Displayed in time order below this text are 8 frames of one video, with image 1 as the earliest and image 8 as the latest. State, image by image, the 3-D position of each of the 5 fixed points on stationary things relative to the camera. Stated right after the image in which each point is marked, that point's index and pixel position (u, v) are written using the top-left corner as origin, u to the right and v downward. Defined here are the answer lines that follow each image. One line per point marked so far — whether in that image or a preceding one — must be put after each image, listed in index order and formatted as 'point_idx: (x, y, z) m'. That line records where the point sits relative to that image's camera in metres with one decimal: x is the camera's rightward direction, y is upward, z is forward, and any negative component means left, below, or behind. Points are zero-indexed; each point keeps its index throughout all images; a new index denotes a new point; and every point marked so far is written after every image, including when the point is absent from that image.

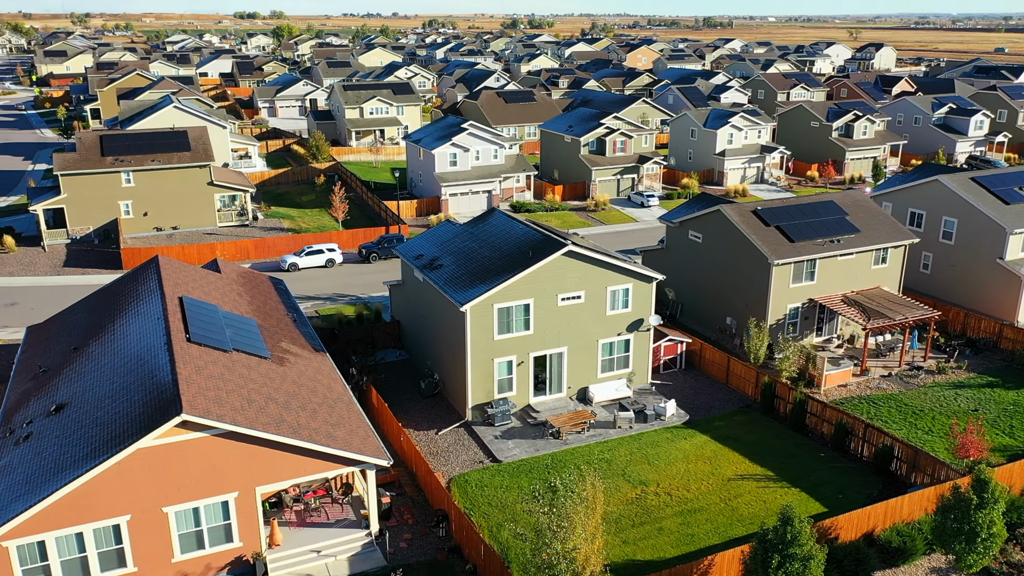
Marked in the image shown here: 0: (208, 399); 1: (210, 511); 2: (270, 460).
0: (-7.2, -2.6, +19.0) m
1: (-7.1, -5.3, +19.0) m
2: (-5.8, -4.1, +19.3) m
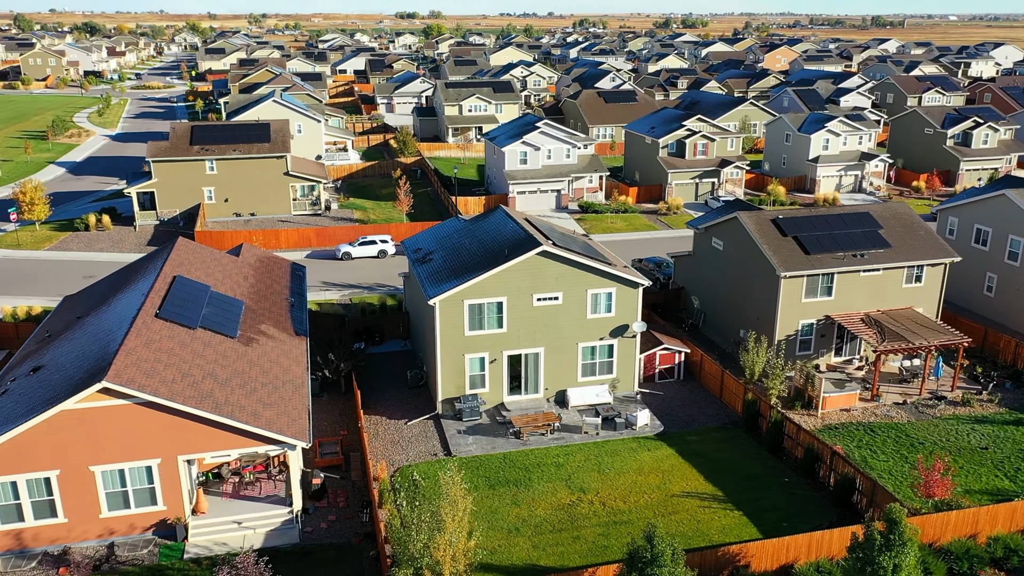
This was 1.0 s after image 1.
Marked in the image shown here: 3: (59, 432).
0: (-9.5, -2.1, +20.5) m
1: (-9.6, -4.7, +20.5) m
2: (-8.2, -3.7, +20.5) m
3: (-10.9, -3.5, +19.5) m
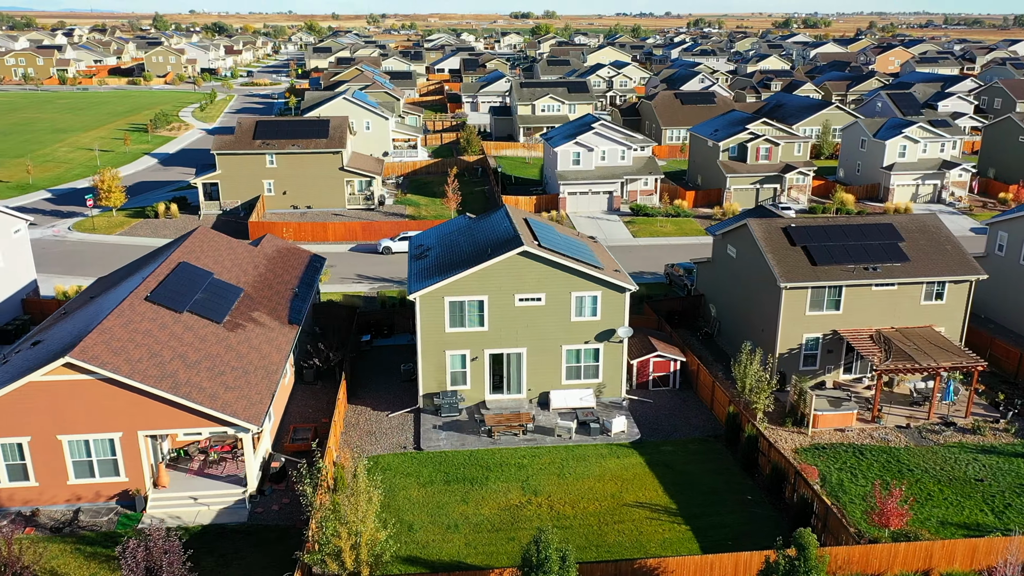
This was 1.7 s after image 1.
0: (-11.0, -1.6, +21.9) m
1: (-11.2, -4.3, +21.9) m
2: (-9.8, -3.3, +21.7) m
3: (-12.6, -3.0, +21.1) m
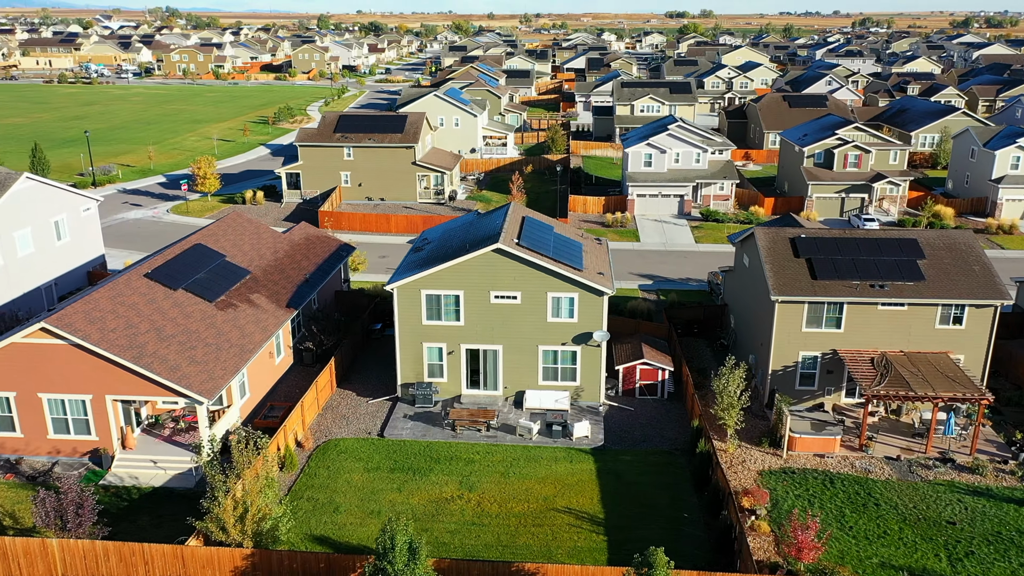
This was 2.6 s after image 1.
0: (-12.7, -0.9, +24.0) m
1: (-13.1, -3.5, +24.0) m
2: (-11.7, -2.6, +23.6) m
3: (-14.5, -2.1, +23.5) m
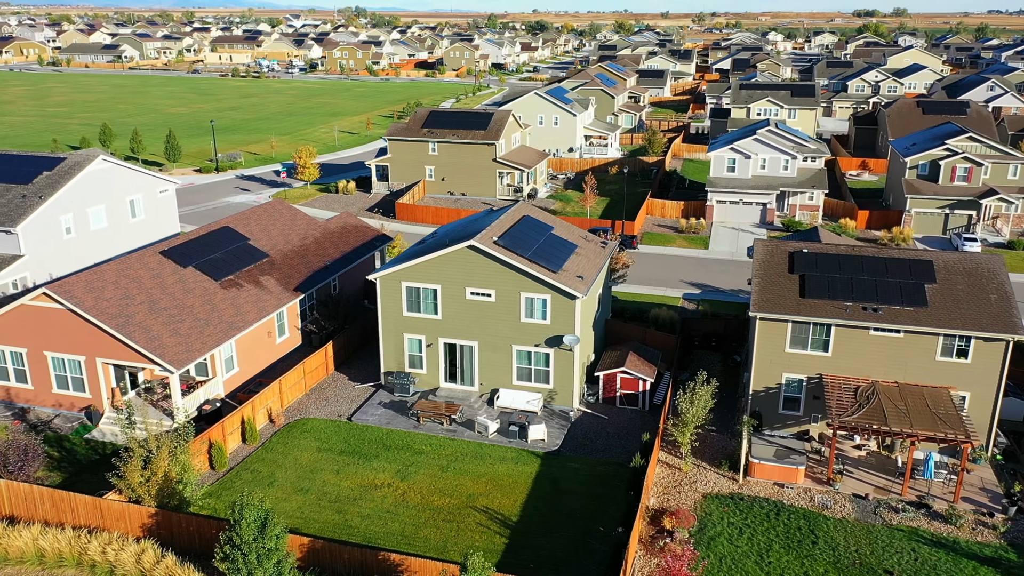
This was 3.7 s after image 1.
0: (-14.1, 0.0, +26.6) m
1: (-14.6, -2.6, +26.7) m
2: (-13.2, -1.7, +26.1) m
3: (-16.0, -1.1, +26.5) m
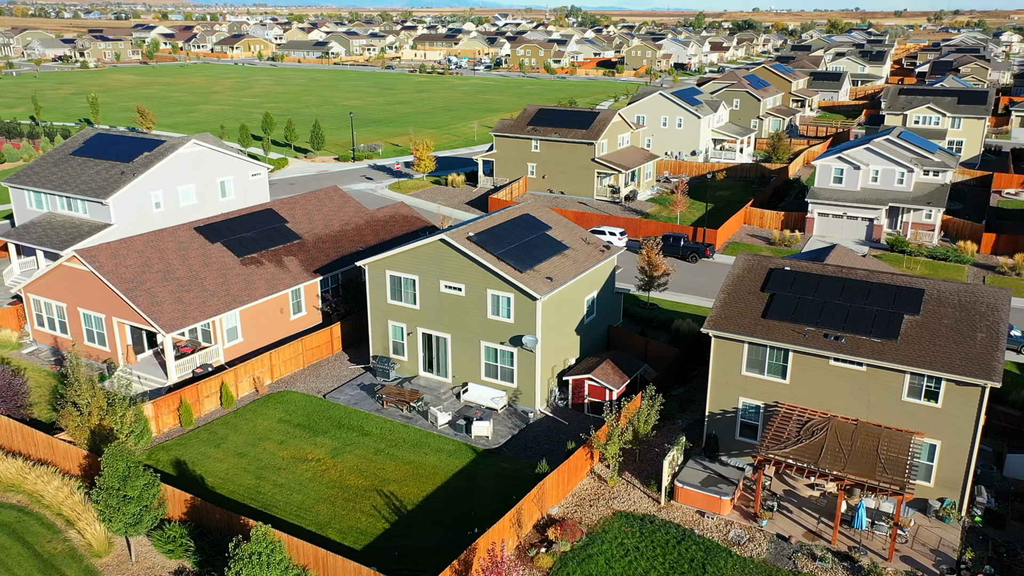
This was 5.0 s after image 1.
0: (-15.0, +1.3, +30.1) m
1: (-15.7, -1.3, +30.4) m
2: (-14.4, -0.5, +29.4) m
3: (-17.0, +0.3, +30.5) m
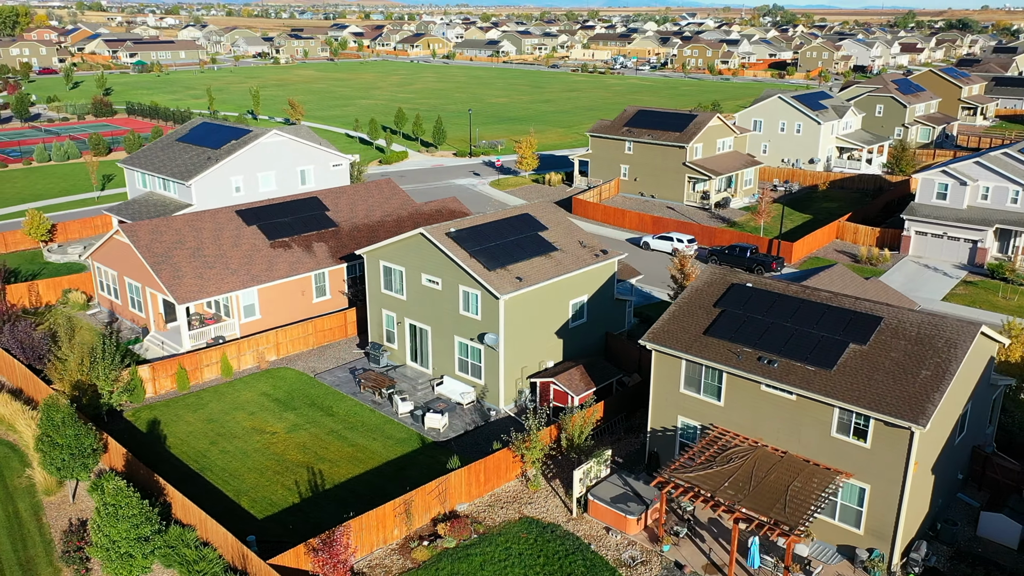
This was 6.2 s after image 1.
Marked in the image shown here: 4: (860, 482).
0: (-15.0, +2.4, +33.5) m
1: (-15.8, -0.1, +33.9) m
2: (-14.7, +0.5, +32.6) m
3: (-17.0, +1.6, +34.2) m
4: (+8.5, -4.7, +19.7) m
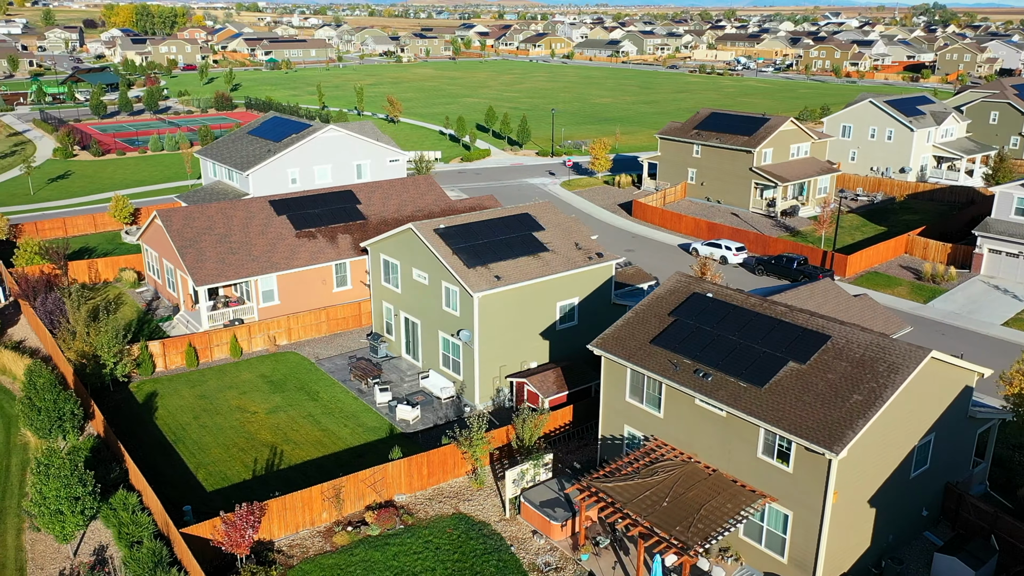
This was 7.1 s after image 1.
0: (-14.6, +3.2, +35.8) m
1: (-15.4, +0.7, +36.3) m
2: (-14.5, +1.3, +34.9) m
3: (-16.4, +2.5, +36.8) m
4: (+6.3, -5.1, +18.7) m
